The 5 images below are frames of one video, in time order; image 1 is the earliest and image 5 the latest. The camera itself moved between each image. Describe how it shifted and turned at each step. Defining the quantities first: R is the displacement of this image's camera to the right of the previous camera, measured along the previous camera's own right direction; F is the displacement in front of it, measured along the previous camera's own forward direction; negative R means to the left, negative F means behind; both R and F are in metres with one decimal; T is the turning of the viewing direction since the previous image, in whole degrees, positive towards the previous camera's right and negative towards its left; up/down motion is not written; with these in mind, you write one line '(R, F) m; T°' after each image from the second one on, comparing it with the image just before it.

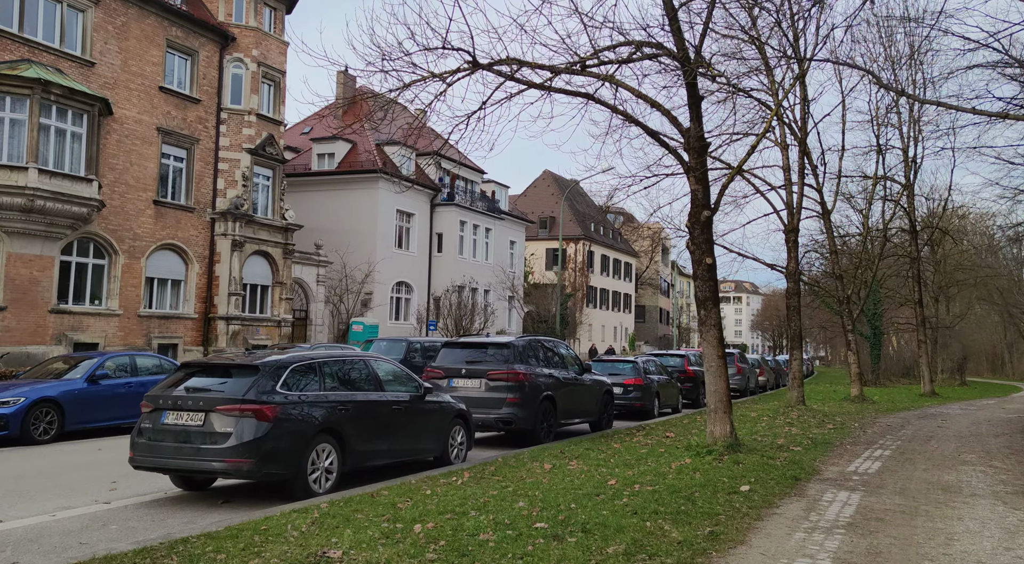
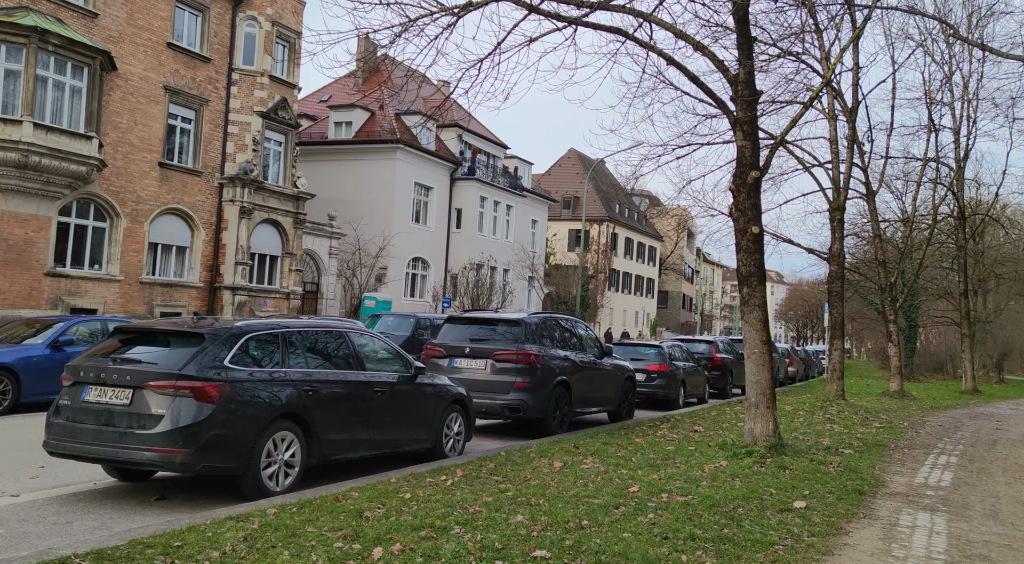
(+0.1, +1.3) m; -1°
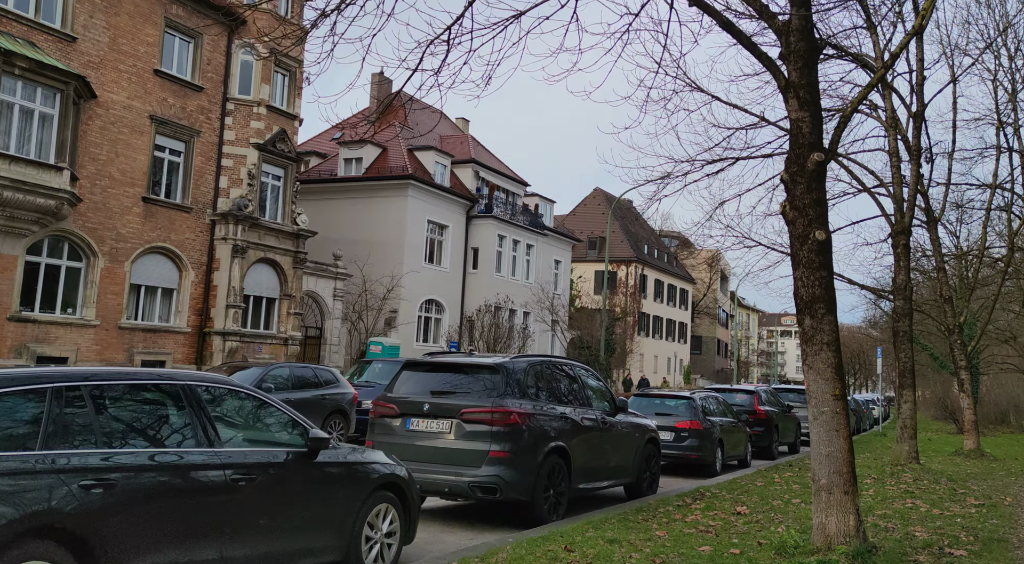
(+0.5, +2.4) m; -2°
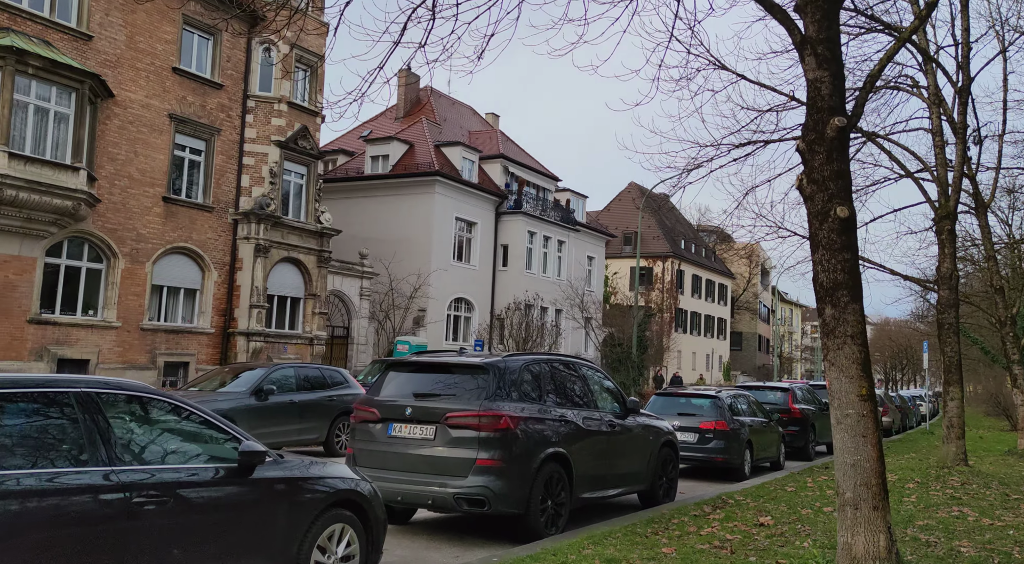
(+0.4, +0.7) m; -3°
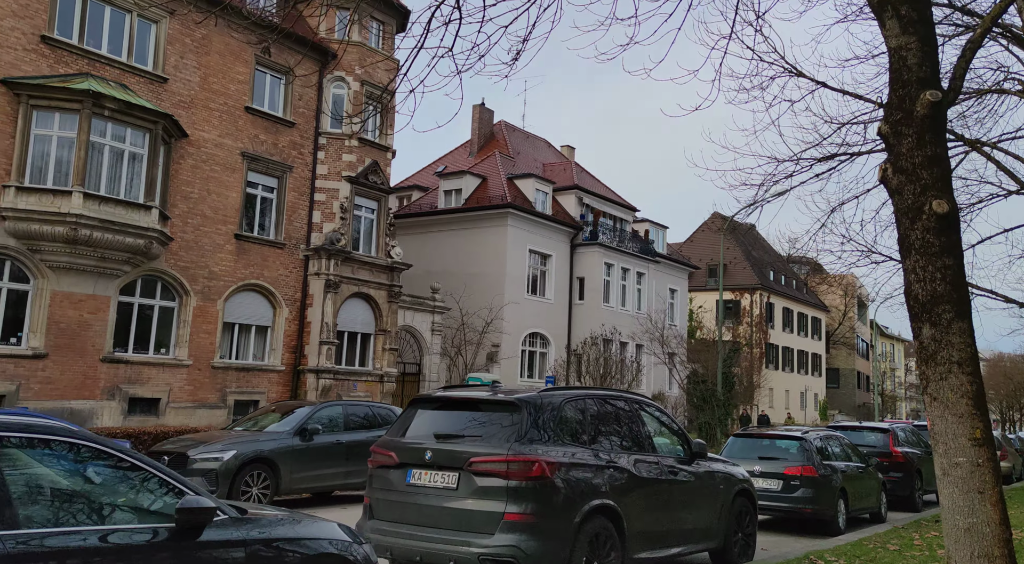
(+0.3, +0.9) m; -6°
